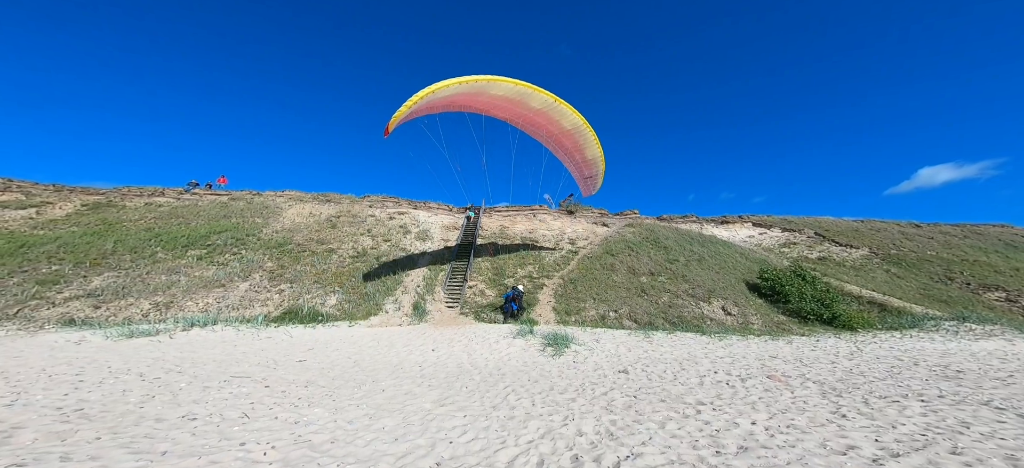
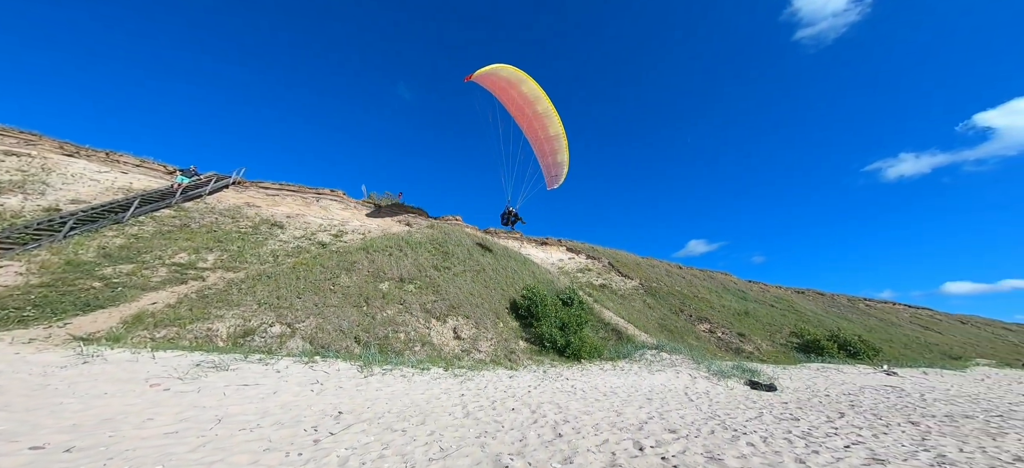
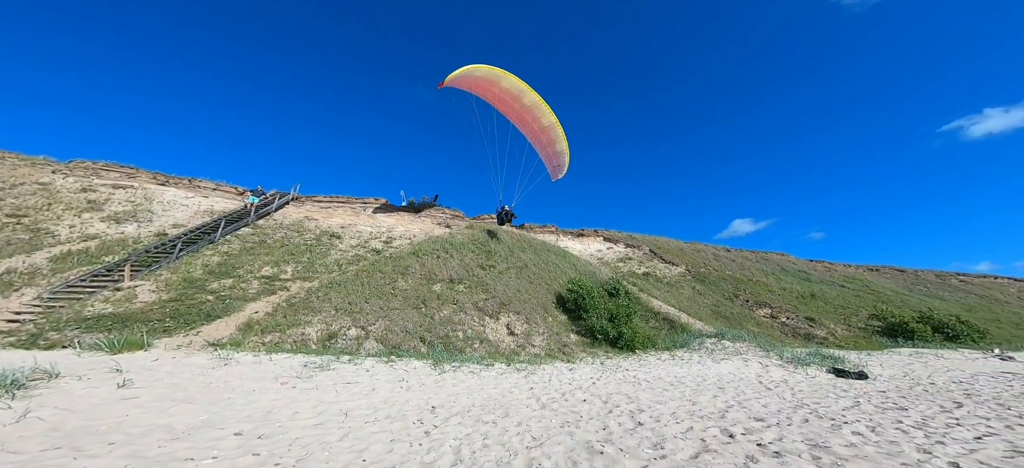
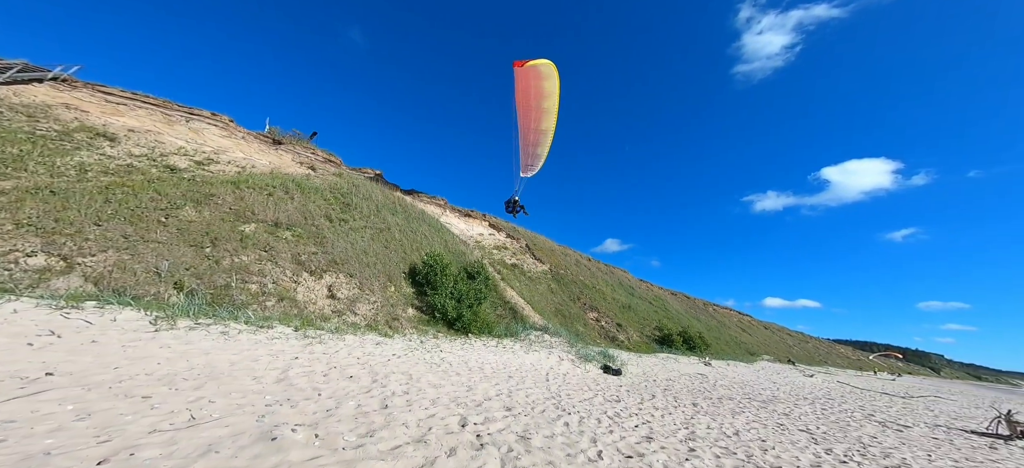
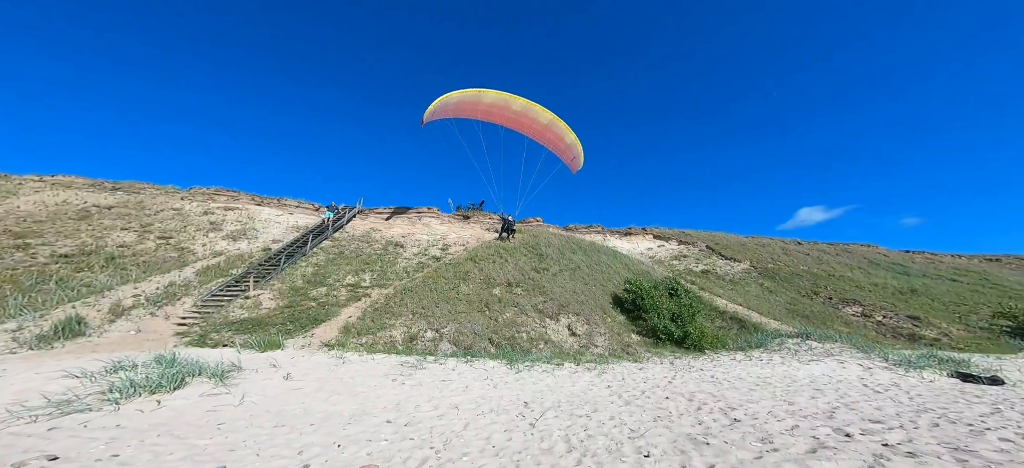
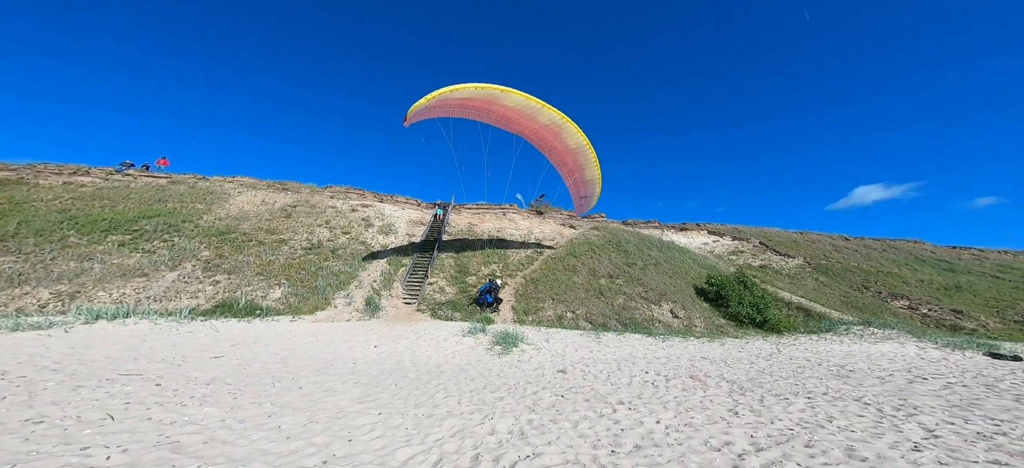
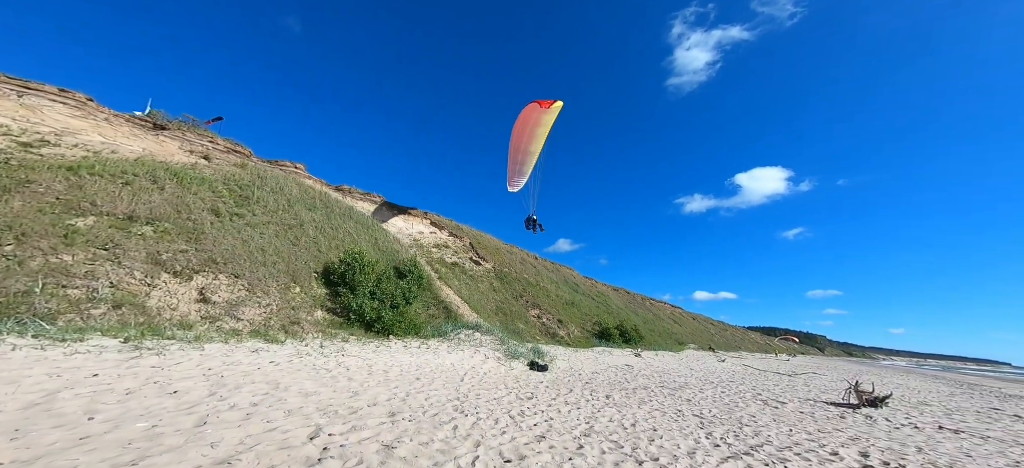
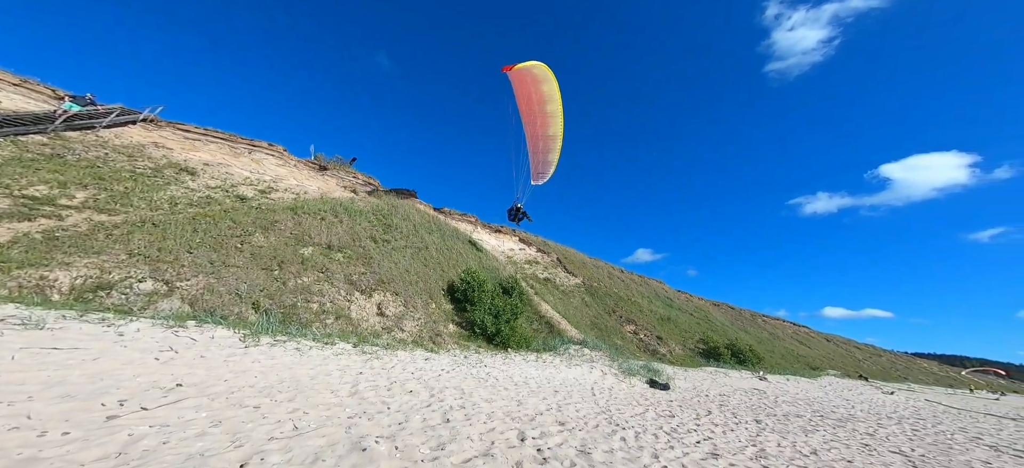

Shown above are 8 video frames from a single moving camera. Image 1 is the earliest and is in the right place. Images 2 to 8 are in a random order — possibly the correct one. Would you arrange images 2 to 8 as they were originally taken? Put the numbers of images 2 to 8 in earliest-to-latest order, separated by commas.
6, 5, 3, 2, 8, 4, 7
